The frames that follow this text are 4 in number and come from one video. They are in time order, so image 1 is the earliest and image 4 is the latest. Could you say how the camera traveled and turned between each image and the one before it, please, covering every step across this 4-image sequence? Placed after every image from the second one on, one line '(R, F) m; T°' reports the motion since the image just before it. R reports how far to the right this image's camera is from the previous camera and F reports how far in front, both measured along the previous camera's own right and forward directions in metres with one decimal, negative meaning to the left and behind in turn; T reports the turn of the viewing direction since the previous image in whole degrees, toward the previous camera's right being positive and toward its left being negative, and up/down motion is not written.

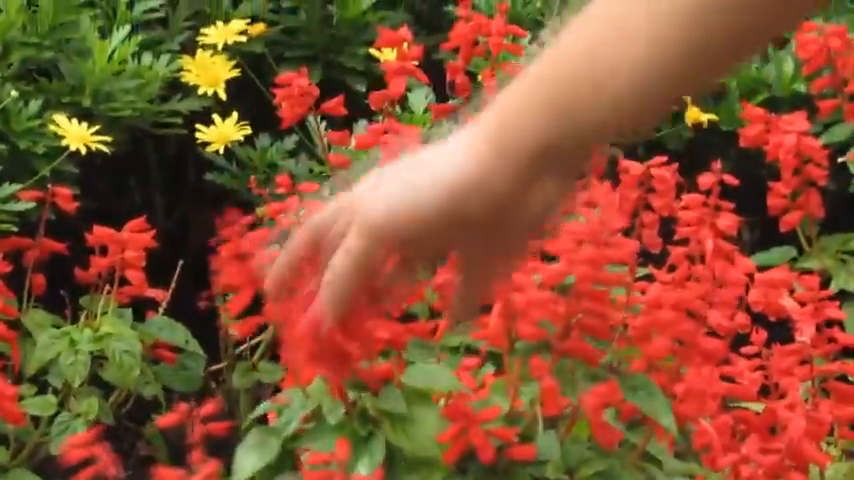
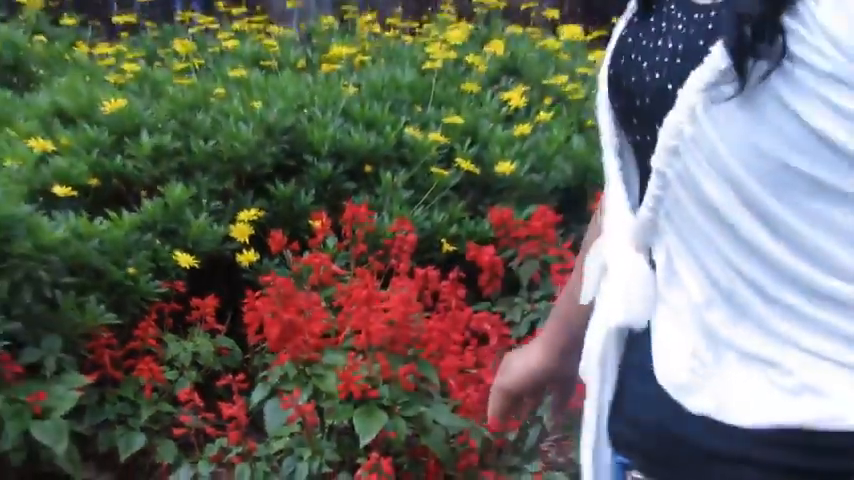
(+0.3, -1.6) m; -1°
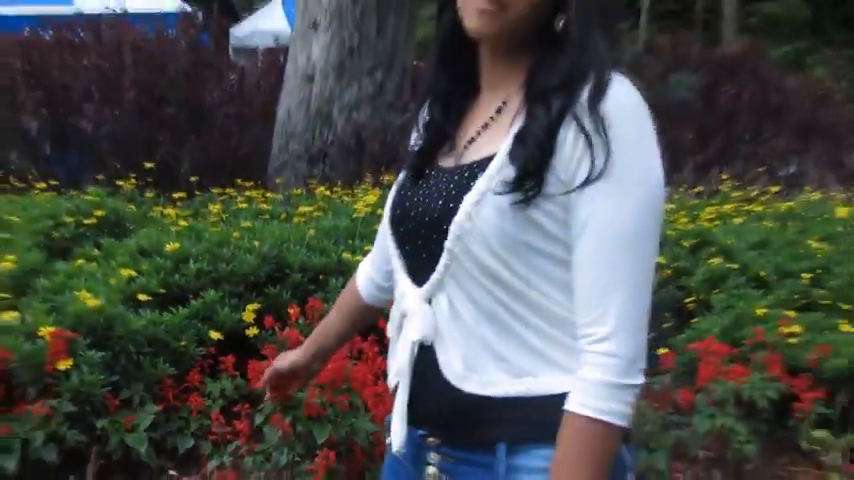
(+0.5, -2.0) m; -3°
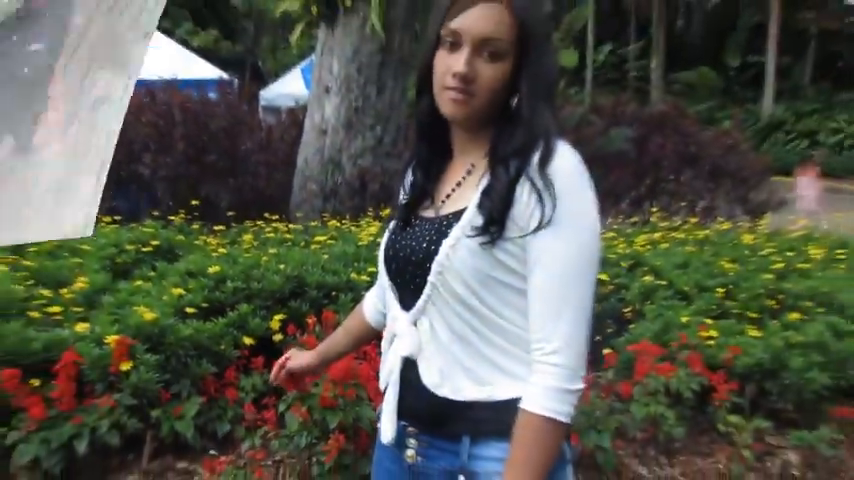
(+0.2, -1.1) m; -2°
